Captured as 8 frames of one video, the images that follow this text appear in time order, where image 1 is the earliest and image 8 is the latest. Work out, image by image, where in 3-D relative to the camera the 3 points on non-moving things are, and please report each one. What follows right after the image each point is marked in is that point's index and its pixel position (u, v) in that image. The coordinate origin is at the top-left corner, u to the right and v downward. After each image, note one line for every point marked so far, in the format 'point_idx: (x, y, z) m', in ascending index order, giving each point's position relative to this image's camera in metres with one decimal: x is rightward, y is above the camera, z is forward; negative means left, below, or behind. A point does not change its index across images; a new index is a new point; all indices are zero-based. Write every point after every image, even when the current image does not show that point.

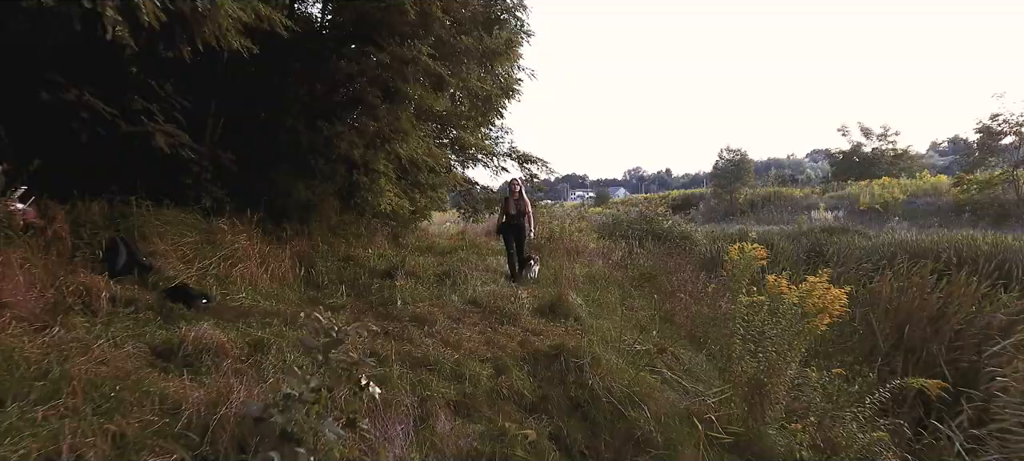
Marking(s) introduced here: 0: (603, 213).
0: (+2.1, +0.5, +16.0) m
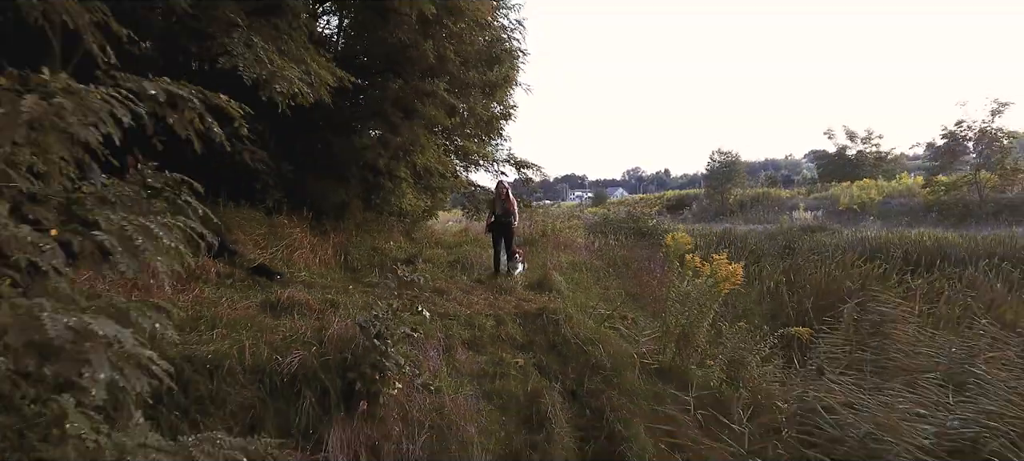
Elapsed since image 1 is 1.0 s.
0: (+2.1, +0.5, +17.1) m
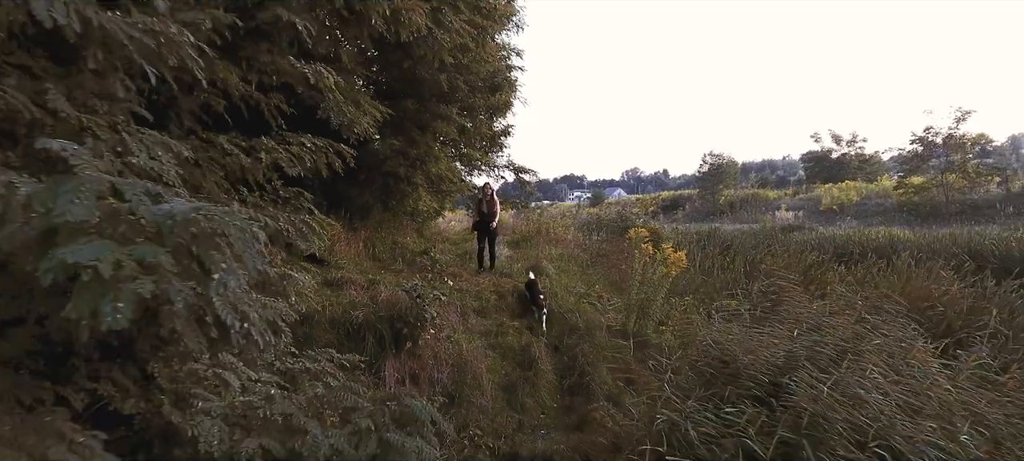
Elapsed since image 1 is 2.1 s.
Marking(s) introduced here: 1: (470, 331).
0: (+2.1, +0.5, +18.3) m
1: (-0.3, -0.6, +4.3) m
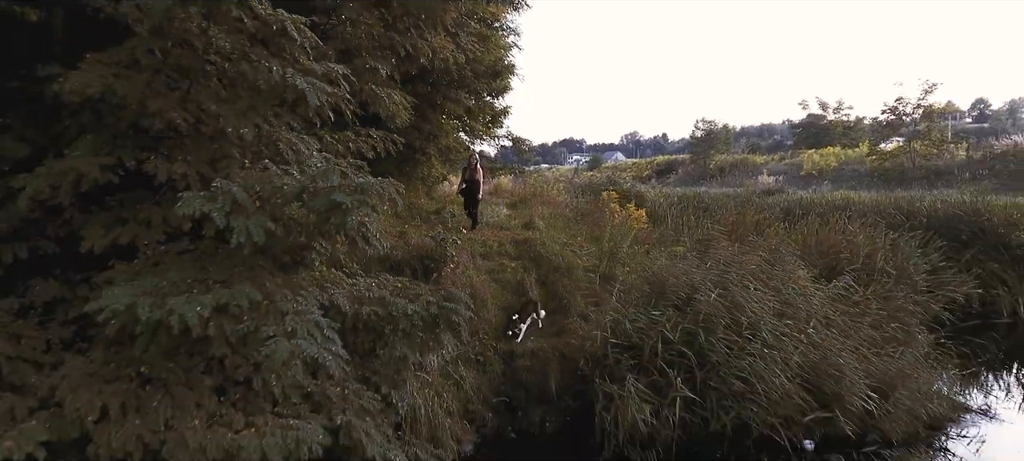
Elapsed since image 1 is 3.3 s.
0: (+2.0, +1.6, +19.6) m
1: (-0.3, -0.3, +5.6) m
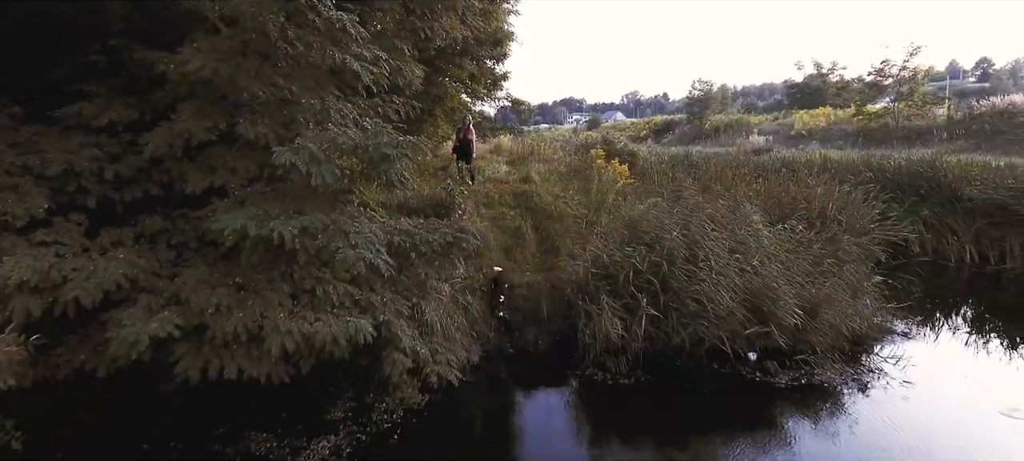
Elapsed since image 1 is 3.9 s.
0: (+2.0, +2.9, +20.3) m
1: (-0.3, +0.2, +6.5) m
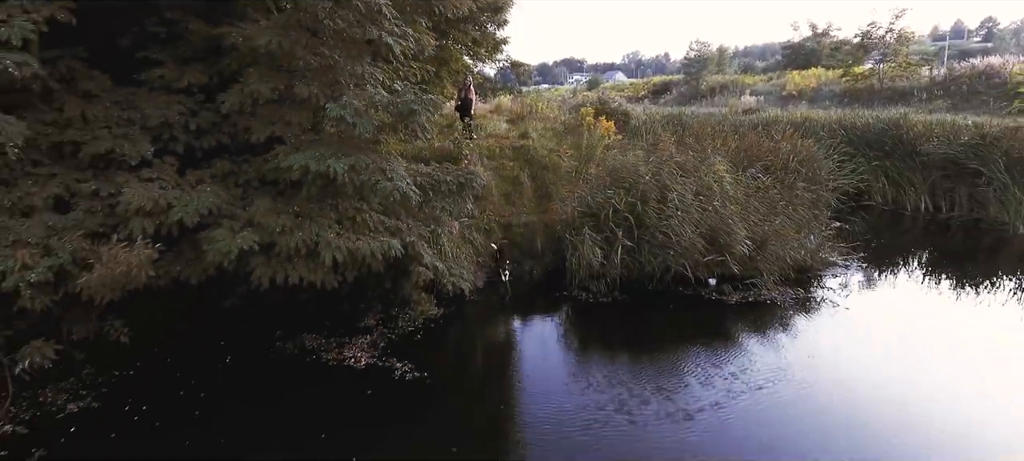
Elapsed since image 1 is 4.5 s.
0: (+2.0, +4.3, +21.1) m
1: (-0.3, +0.7, +7.5) m
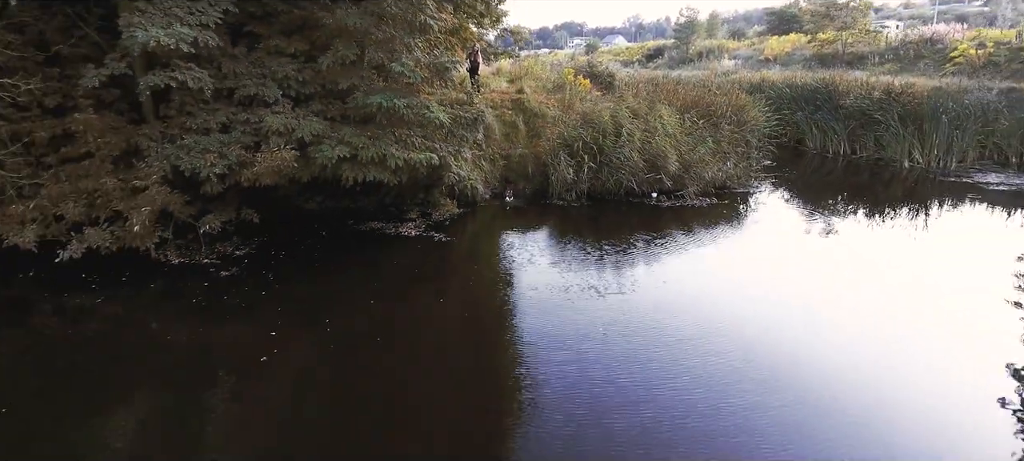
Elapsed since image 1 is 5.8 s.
0: (+2.0, +6.1, +23.3) m
1: (-0.3, +1.8, +9.9) m
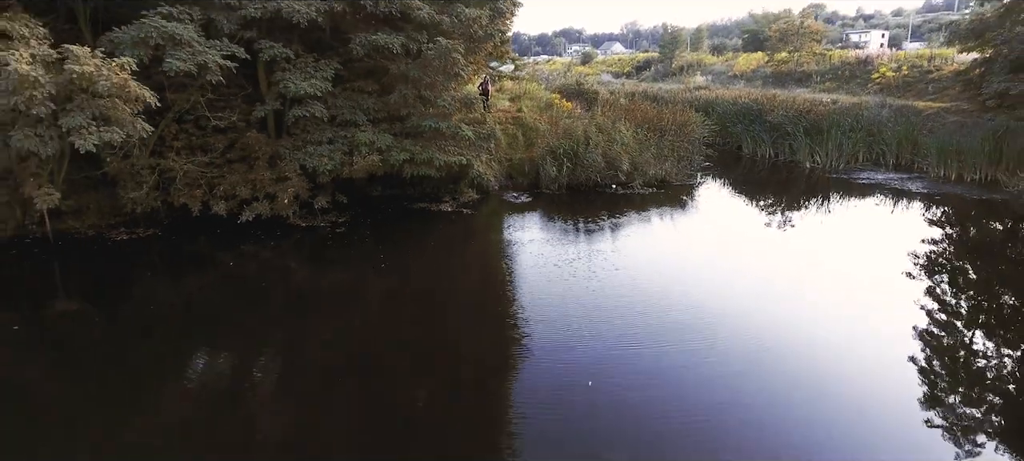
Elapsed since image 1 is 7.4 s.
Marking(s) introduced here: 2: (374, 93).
0: (+2.0, +6.3, +27.0) m
1: (-0.3, +2.1, +13.6) m
2: (-2.3, +2.3, +10.9) m
